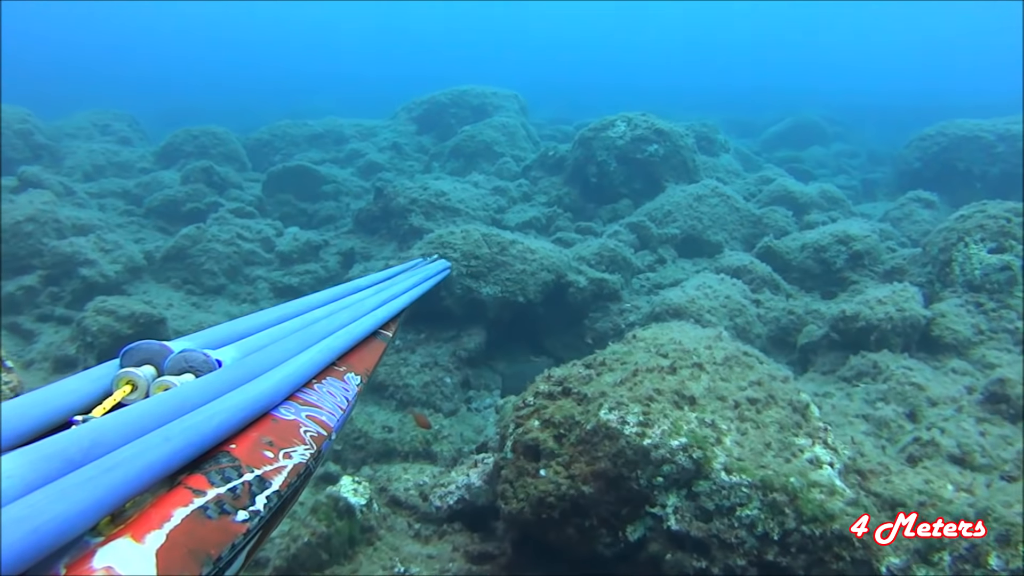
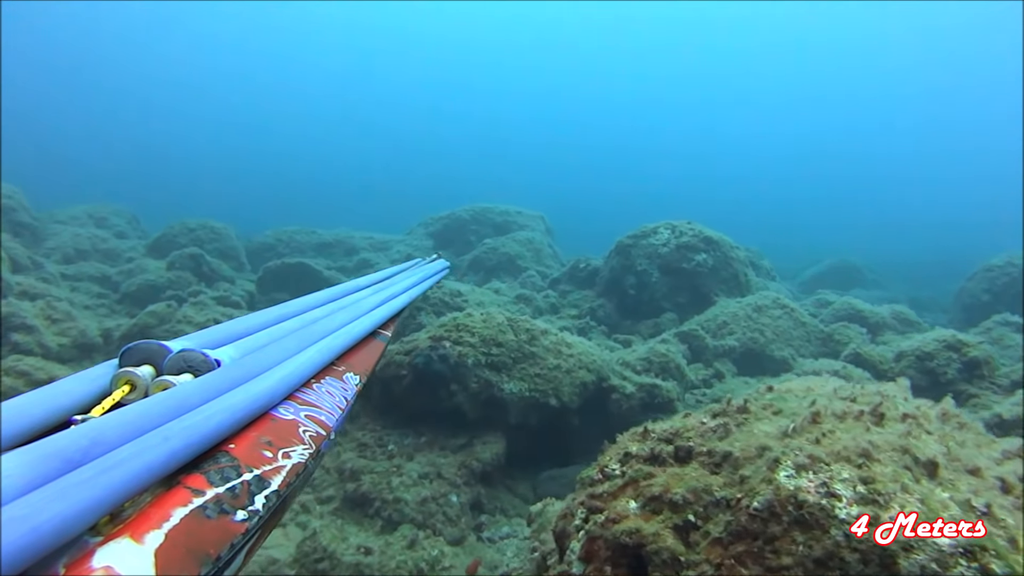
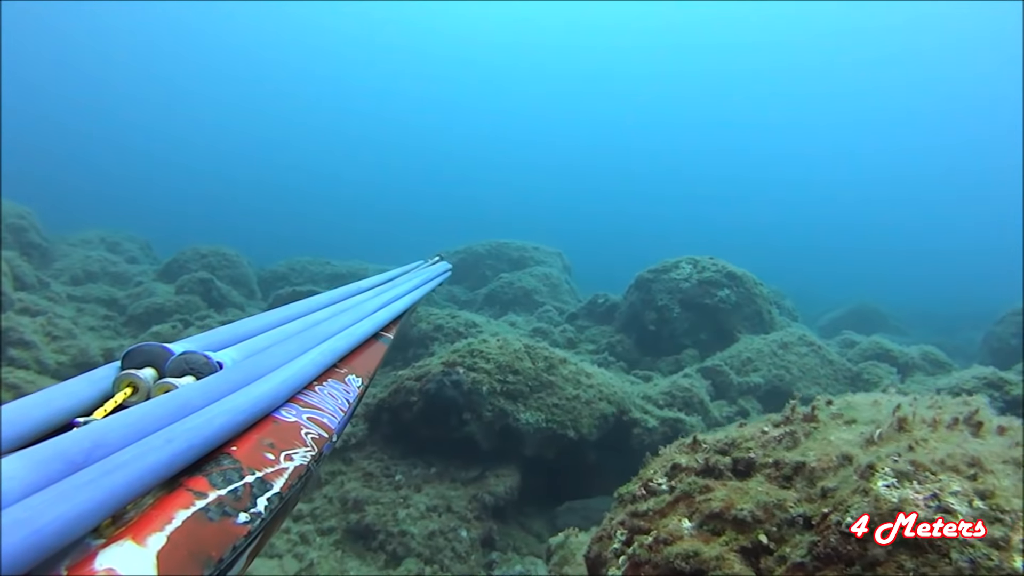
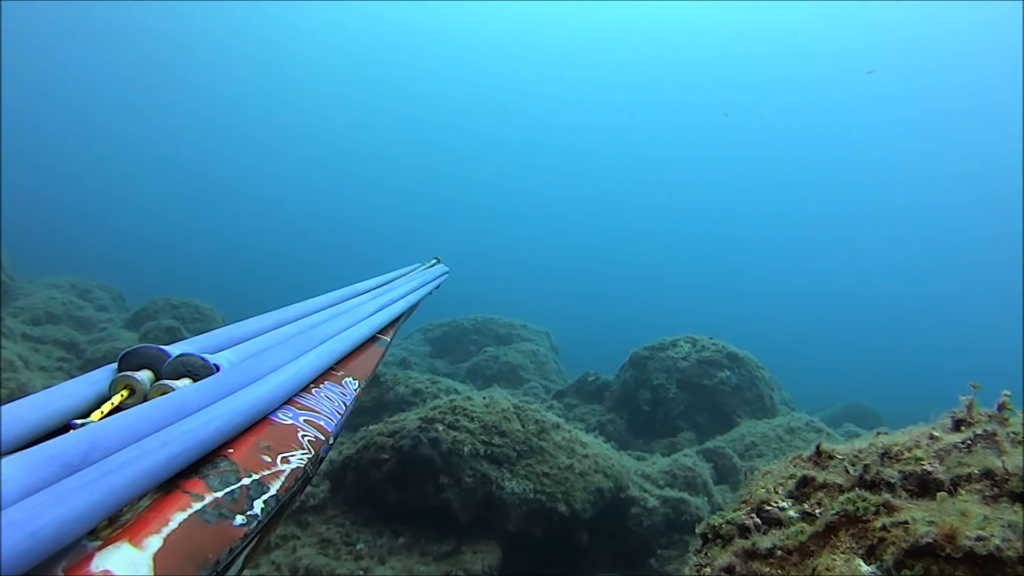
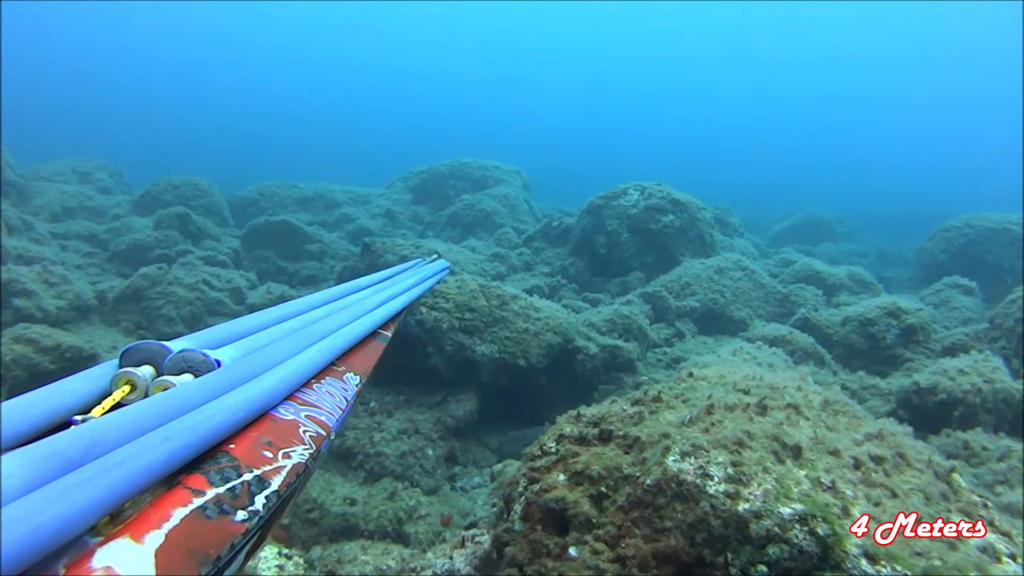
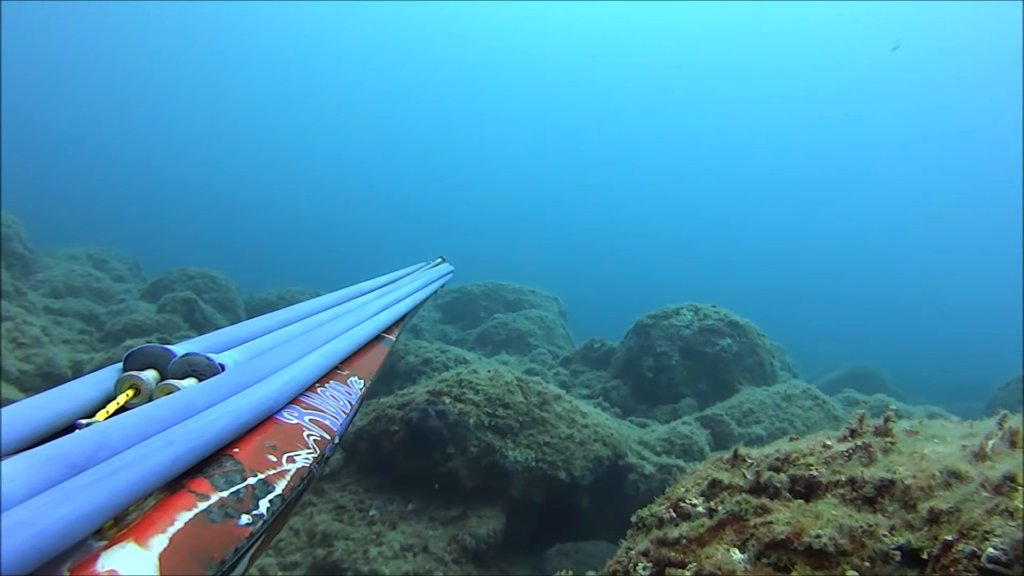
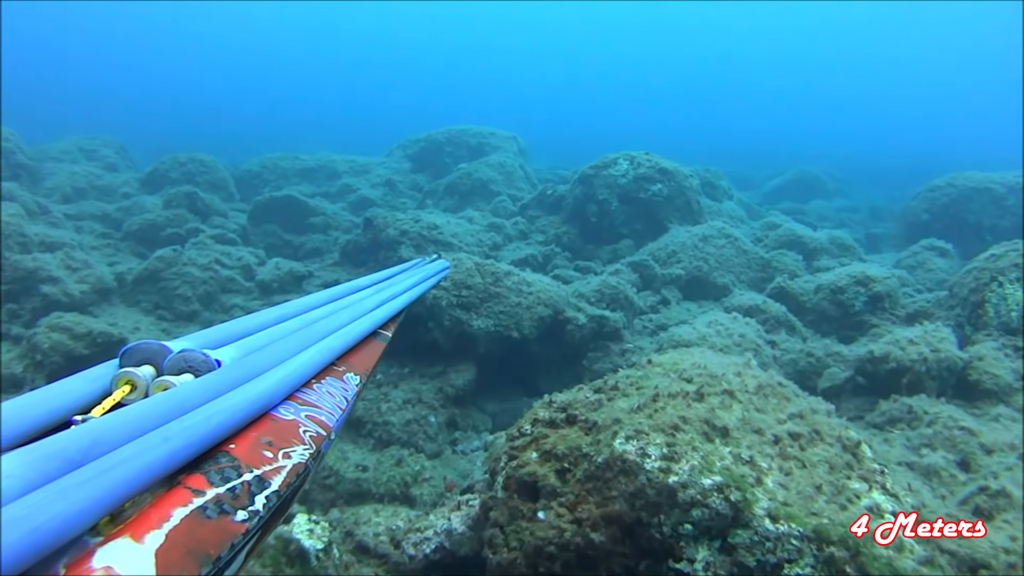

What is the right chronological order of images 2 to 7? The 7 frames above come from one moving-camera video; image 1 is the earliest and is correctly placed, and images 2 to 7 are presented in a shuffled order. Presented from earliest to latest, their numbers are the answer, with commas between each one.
7, 5, 2, 3, 6, 4
